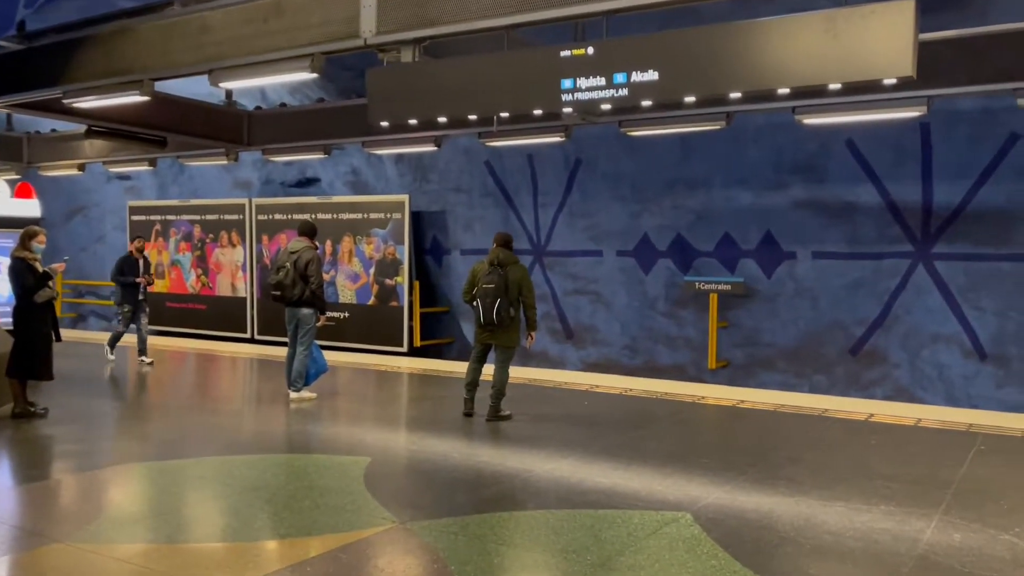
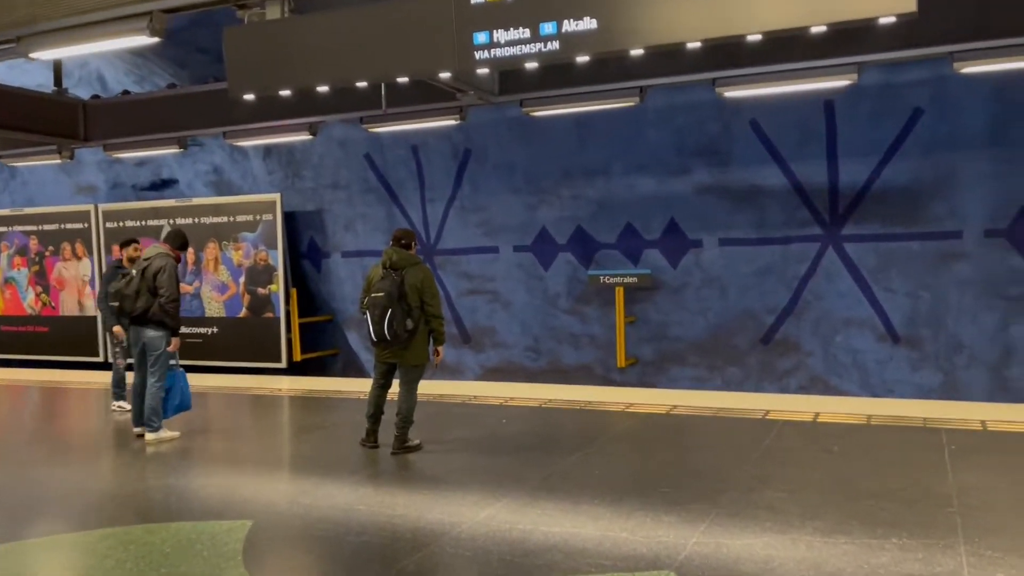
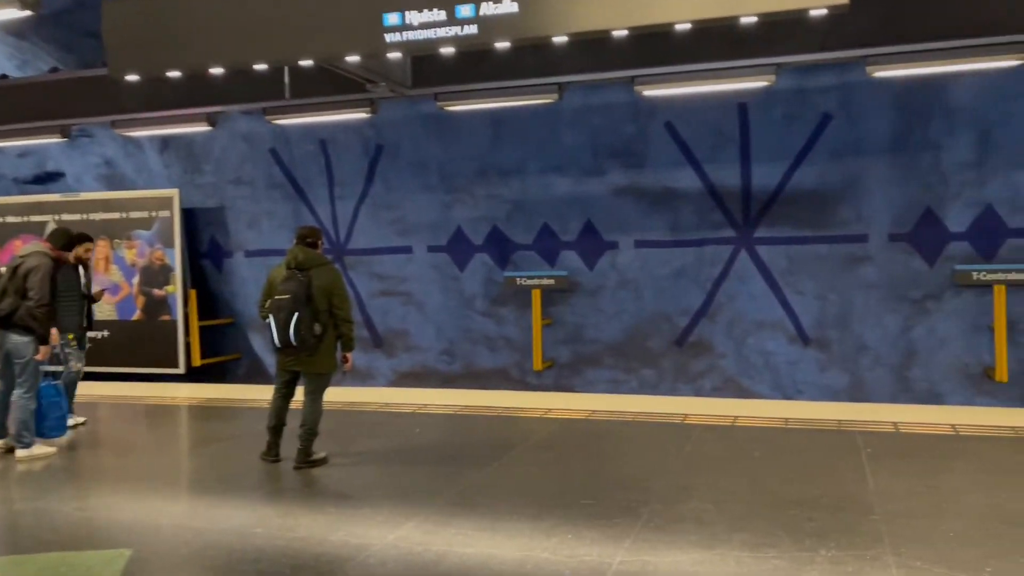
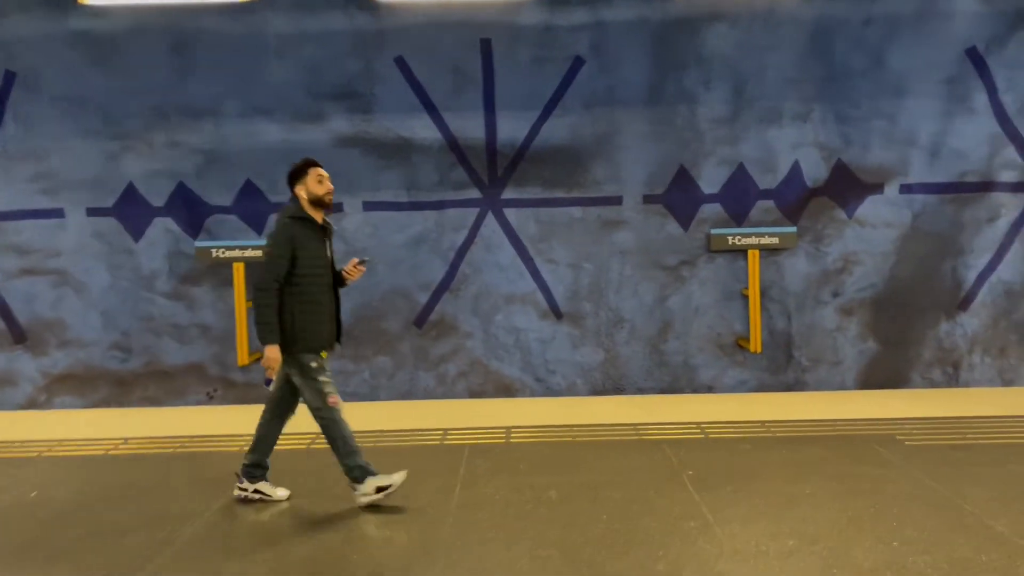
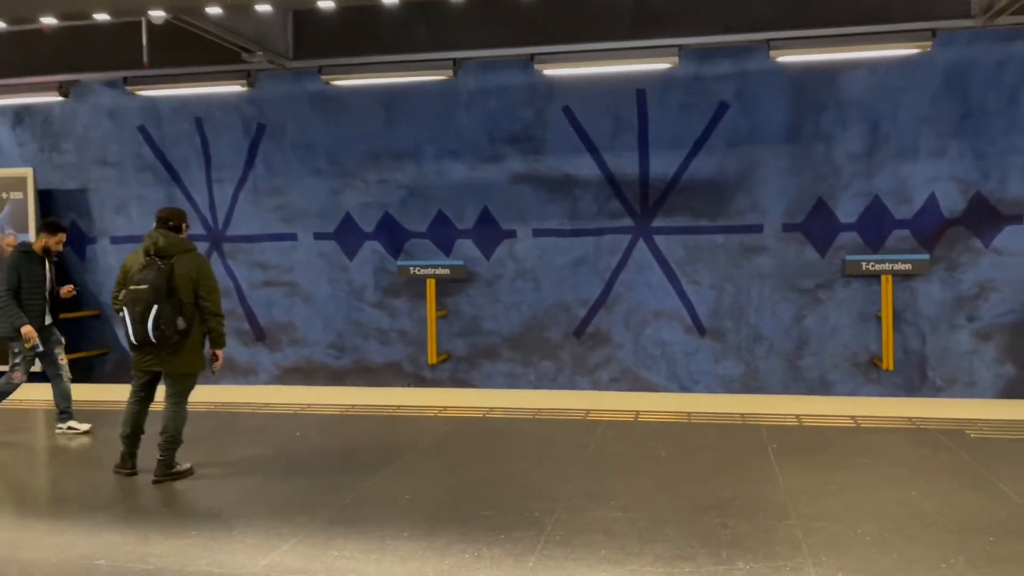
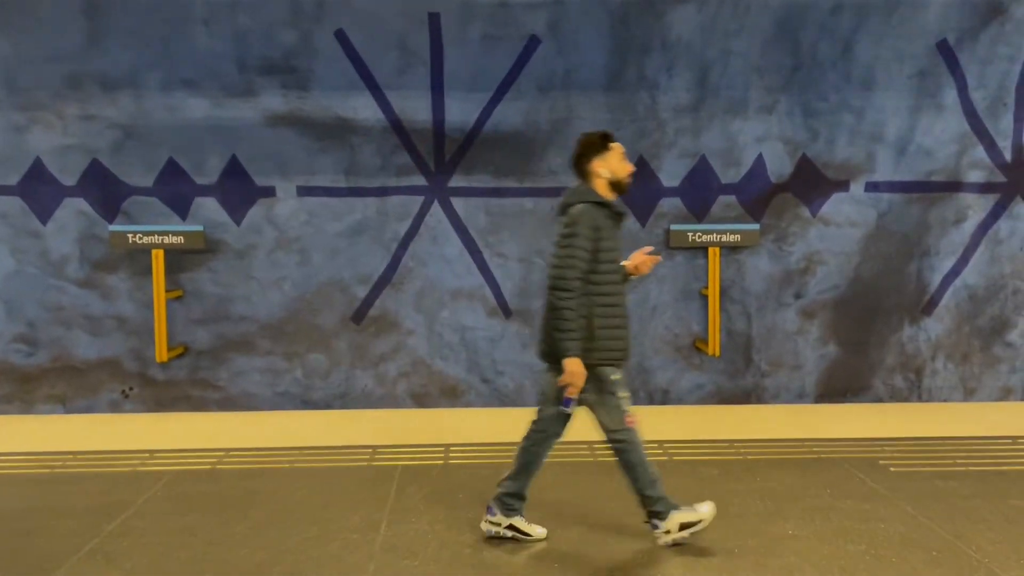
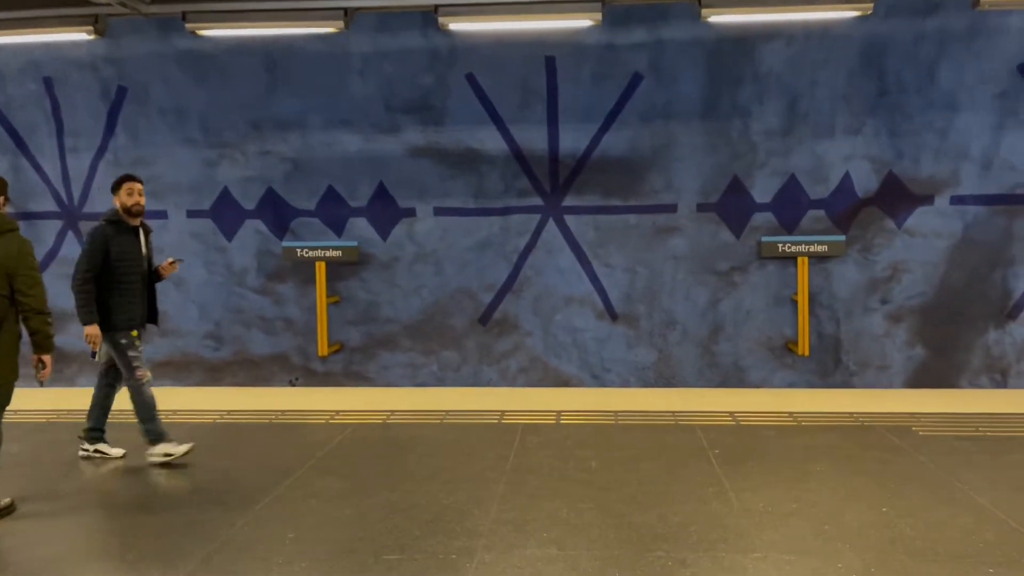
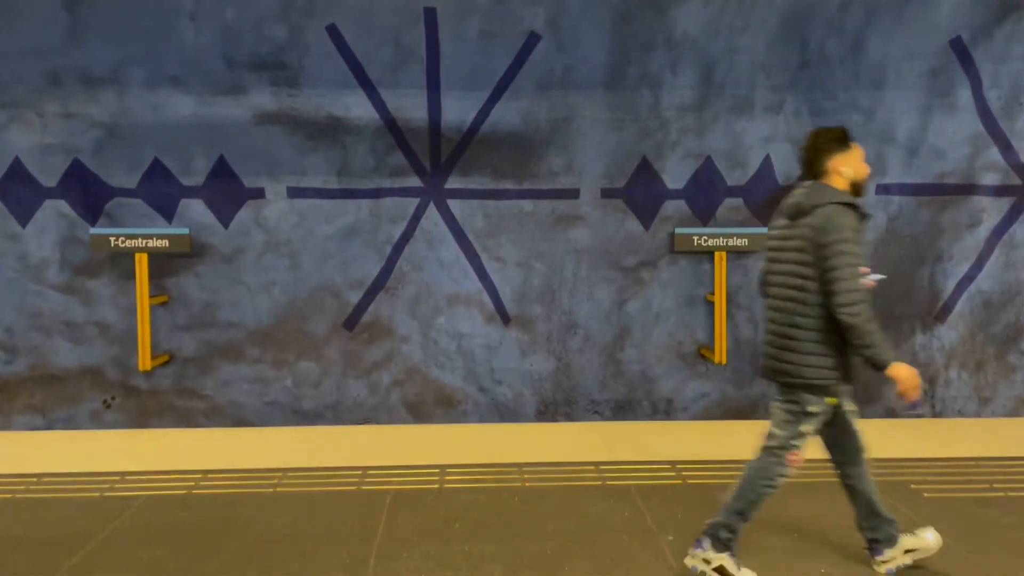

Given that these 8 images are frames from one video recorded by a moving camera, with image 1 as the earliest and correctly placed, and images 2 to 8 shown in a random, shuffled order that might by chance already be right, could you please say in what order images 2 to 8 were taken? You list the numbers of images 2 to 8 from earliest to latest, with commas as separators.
2, 3, 5, 7, 4, 6, 8
